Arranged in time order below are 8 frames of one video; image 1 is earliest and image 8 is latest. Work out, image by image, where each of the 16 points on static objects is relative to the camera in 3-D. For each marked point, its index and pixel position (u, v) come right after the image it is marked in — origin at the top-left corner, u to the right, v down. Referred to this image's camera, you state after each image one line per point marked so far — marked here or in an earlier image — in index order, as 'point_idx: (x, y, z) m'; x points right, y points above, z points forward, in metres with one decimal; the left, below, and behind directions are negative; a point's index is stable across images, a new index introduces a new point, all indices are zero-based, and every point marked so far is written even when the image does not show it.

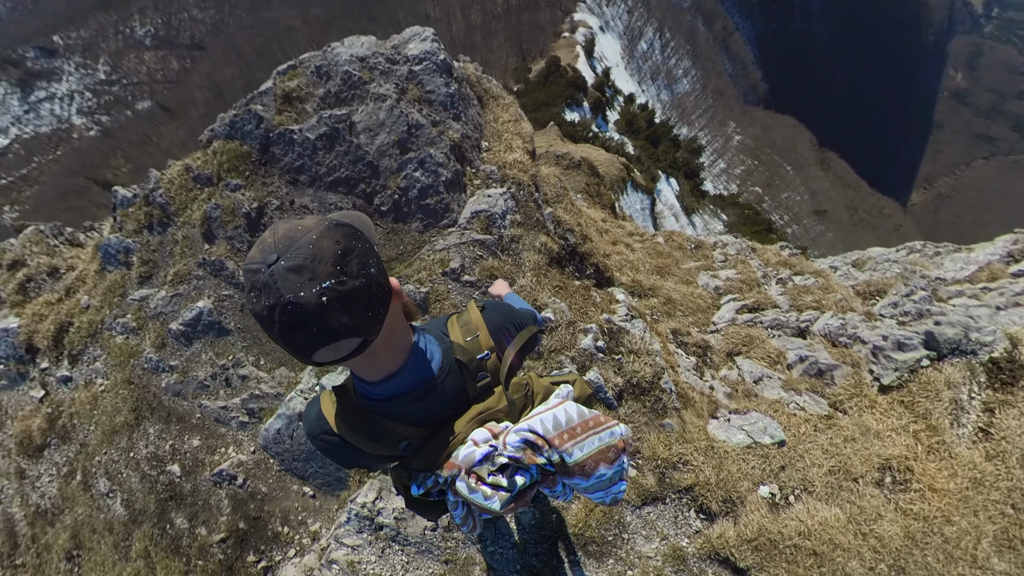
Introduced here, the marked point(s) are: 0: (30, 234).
0: (-11.5, +1.3, +9.3) m
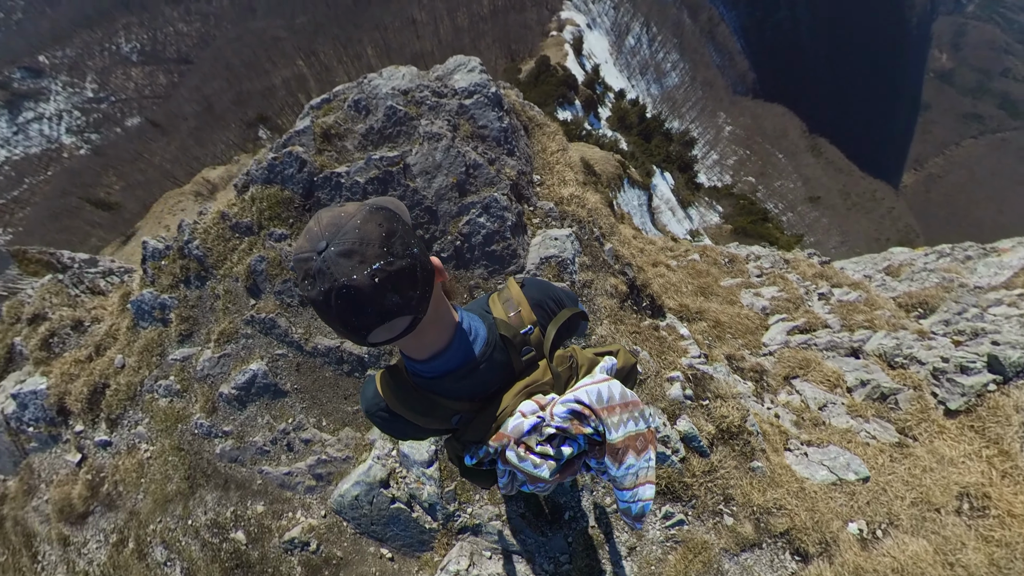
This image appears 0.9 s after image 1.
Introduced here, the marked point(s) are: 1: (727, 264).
0: (-10.6, +0.1, +9.0) m
1: (+5.9, +0.8, +10.9) m
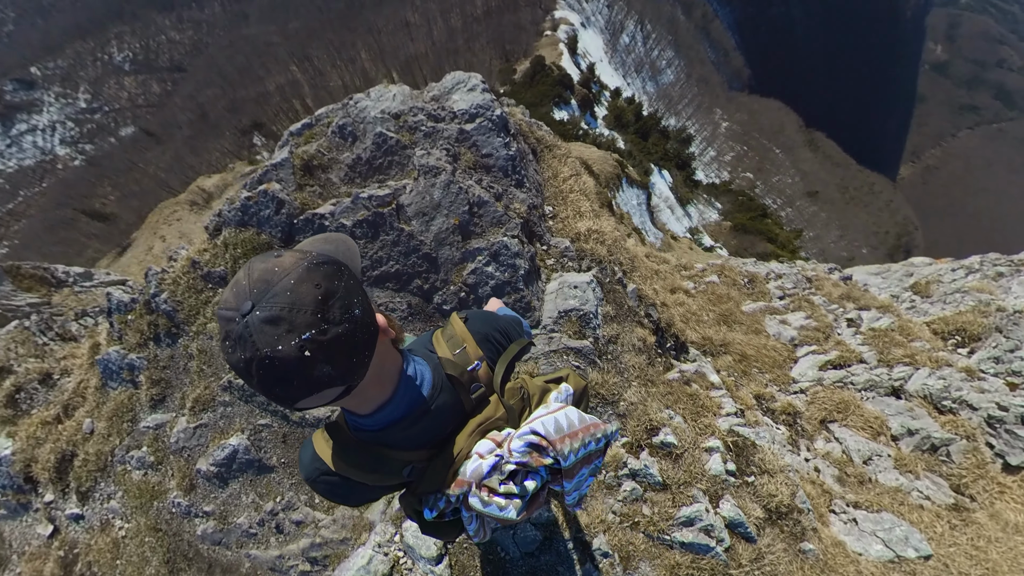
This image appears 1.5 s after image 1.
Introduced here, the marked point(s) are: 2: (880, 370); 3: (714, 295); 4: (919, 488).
0: (-10.4, -0.9, +8.3) m
1: (+6.1, +0.2, +10.3) m
2: (+7.1, -1.6, +7.6) m
3: (+4.9, -0.2, +9.6) m
4: (+6.3, -3.1, +6.1) m
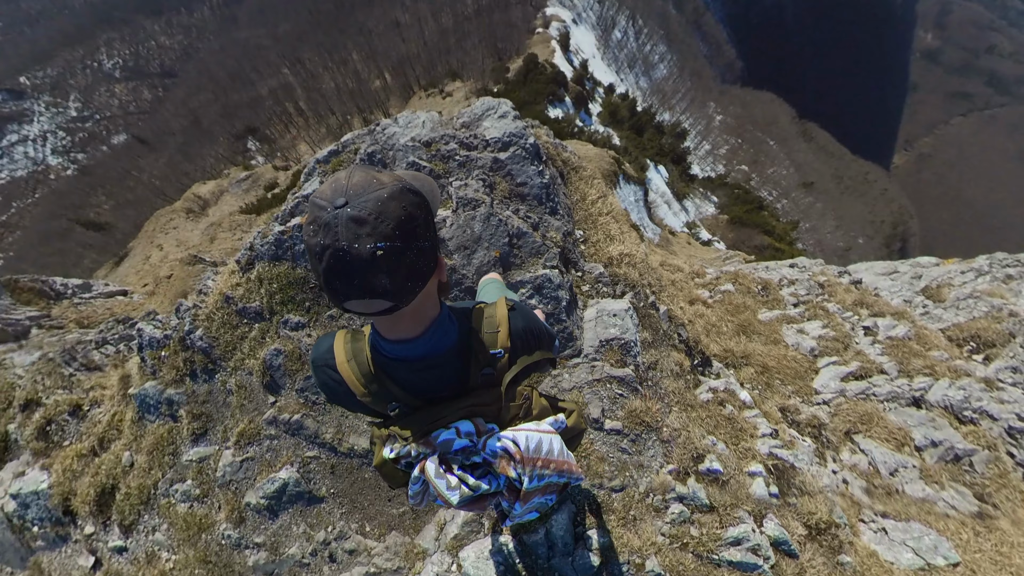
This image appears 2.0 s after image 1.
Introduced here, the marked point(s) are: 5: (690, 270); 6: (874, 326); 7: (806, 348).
0: (-9.9, -1.6, +8.4) m
1: (+6.6, -0.1, +10.4) m
2: (+7.6, -1.8, +7.8) m
3: (+5.4, -0.4, +9.8) m
4: (+6.9, -3.3, +6.3) m
5: (+4.9, +0.6, +10.7) m
6: (+8.4, -0.9, +9.2) m
7: (+6.5, -1.3, +8.8) m
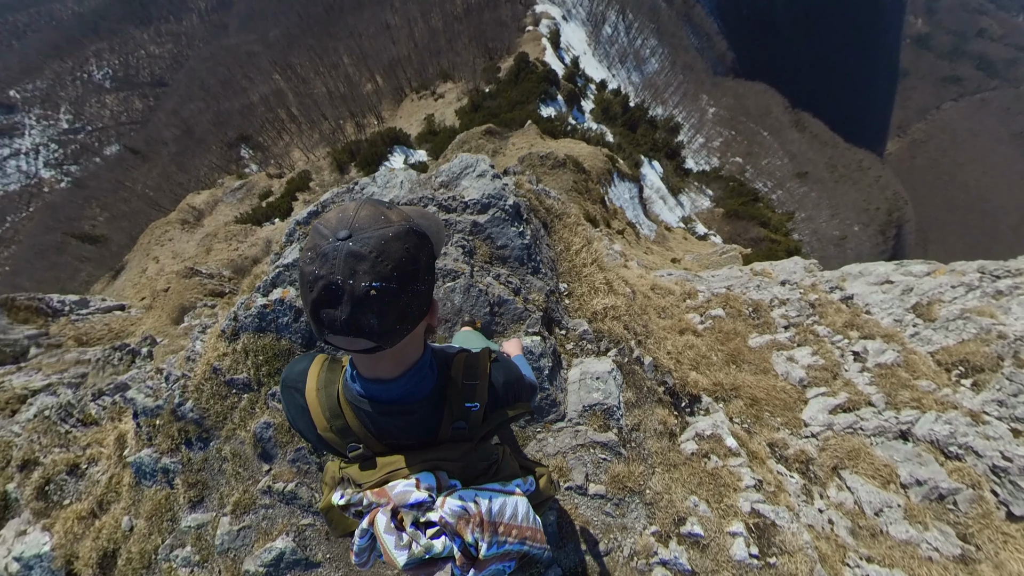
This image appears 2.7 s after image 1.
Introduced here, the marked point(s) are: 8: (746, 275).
0: (-10.0, -2.8, +8.4) m
1: (+6.4, -0.7, +10.5) m
2: (+7.5, -2.4, +7.9) m
3: (+5.2, -1.1, +9.9) m
4: (+6.8, -4.0, +6.4) m
5: (+4.6, -0.1, +10.8) m
6: (+8.2, -1.5, +9.3) m
7: (+6.3, -2.0, +8.9) m
8: (+7.1, +0.7, +11.6) m
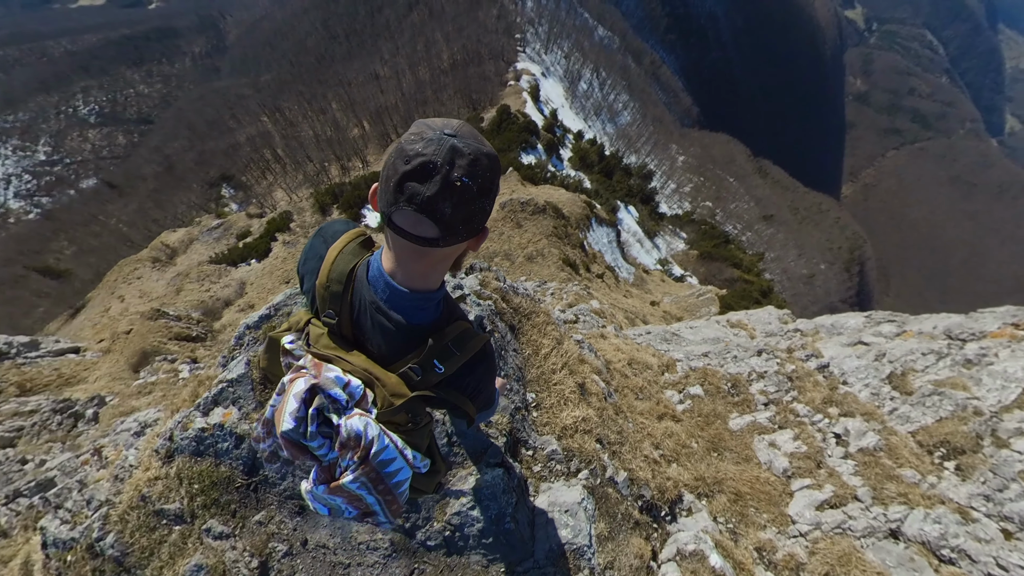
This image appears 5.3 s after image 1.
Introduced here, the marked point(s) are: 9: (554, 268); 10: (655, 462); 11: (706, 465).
0: (-10.6, -4.6, +7.3) m
1: (+5.6, -2.7, +10.2) m
2: (+6.9, -4.2, +7.5) m
3: (+4.5, -3.1, +9.5) m
4: (+6.3, -5.6, +5.9) m
5: (+3.9, -2.1, +10.5) m
6: (+7.6, -3.3, +9.0) m
7: (+5.7, -3.8, +8.5) m
8: (+6.3, -1.4, +11.5) m
9: (+1.5, +0.7, +13.7) m
10: (+2.8, -3.4, +7.8) m
11: (+4.1, -3.8, +8.4) m
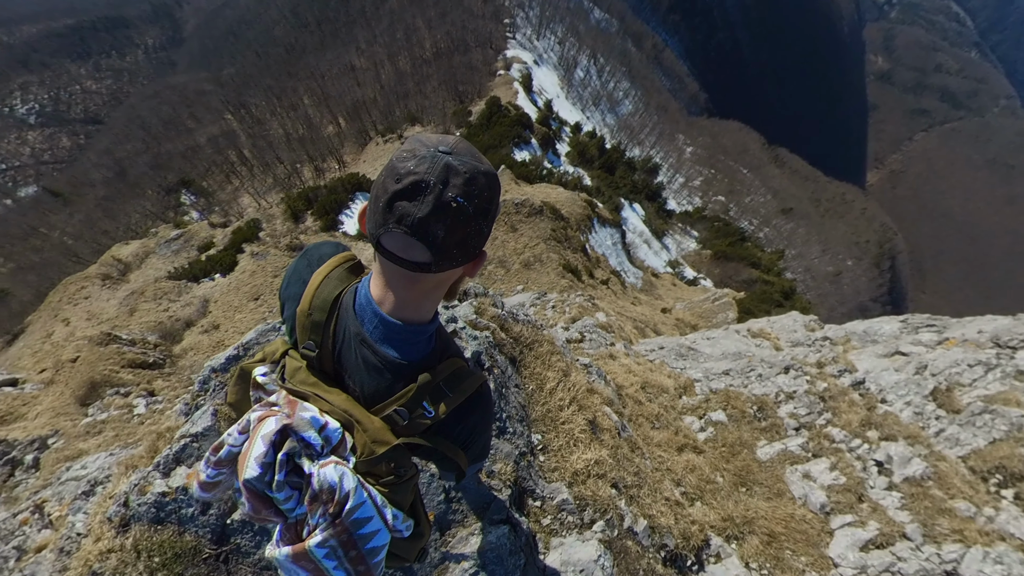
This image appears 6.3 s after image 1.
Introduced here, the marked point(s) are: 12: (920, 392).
0: (-10.6, -5.3, +6.1) m
1: (+5.6, -2.9, +9.2) m
2: (+6.9, -4.3, +6.5) m
3: (+4.5, -3.3, +8.5) m
4: (+6.4, -5.8, +4.9) m
5: (+3.8, -2.4, +9.5) m
6: (+7.6, -3.5, +8.1) m
7: (+5.7, -4.0, +7.5) m
8: (+6.2, -1.5, +10.5) m
9: (+1.4, +0.5, +12.6) m
10: (+2.8, -3.7, +6.7) m
11: (+4.1, -4.0, +7.4) m
12: (+9.5, -2.6, +9.3) m
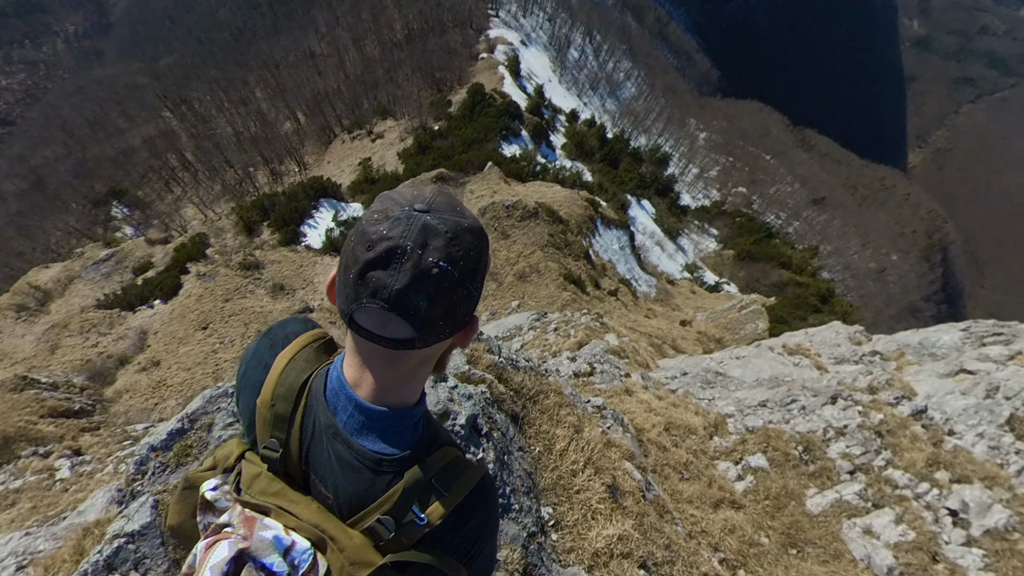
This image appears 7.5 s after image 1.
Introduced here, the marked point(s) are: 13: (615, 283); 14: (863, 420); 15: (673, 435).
0: (-10.5, -6.1, +4.7) m
1: (+5.6, -3.1, +7.9) m
2: (+7.0, -4.6, +5.3) m
3: (+4.5, -3.6, +7.2) m
4: (+6.5, -6.1, +3.7) m
5: (+3.8, -2.6, +8.2) m
6: (+7.6, -3.7, +6.8) m
7: (+5.7, -4.3, +6.3) m
8: (+6.1, -1.7, +9.1) m
9: (+1.2, +0.2, +11.2) m
10: (+2.8, -4.1, +5.4) m
11: (+4.2, -4.3, +6.0) m
12: (+9.5, -2.7, +8.1) m
13: (+3.4, +0.3, +13.9) m
14: (+7.2, -2.7, +8.4) m
15: (+3.0, -2.8, +7.5) m
